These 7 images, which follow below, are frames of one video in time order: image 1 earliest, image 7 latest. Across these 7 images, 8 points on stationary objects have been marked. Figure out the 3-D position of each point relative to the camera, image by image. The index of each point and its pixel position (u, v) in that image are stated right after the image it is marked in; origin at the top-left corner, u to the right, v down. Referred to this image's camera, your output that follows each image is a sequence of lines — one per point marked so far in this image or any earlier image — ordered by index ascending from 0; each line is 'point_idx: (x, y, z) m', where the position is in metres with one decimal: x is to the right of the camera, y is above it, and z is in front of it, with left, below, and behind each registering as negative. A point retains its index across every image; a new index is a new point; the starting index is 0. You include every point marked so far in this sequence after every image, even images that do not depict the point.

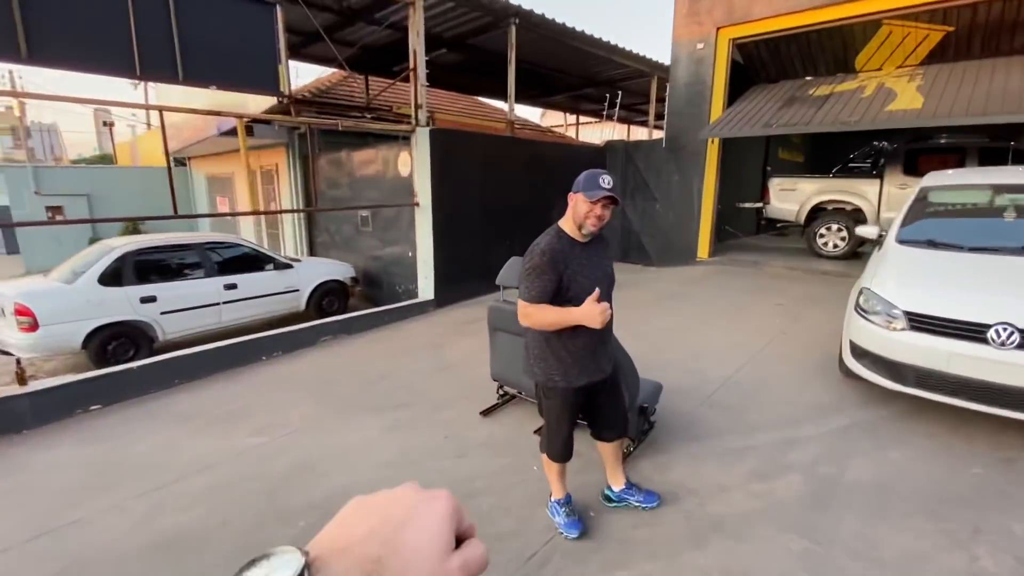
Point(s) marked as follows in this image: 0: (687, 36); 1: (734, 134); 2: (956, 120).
0: (+3.4, +4.9, +9.2) m
1: (+3.8, +2.6, +8.2) m
2: (+5.8, +2.2, +6.3) m
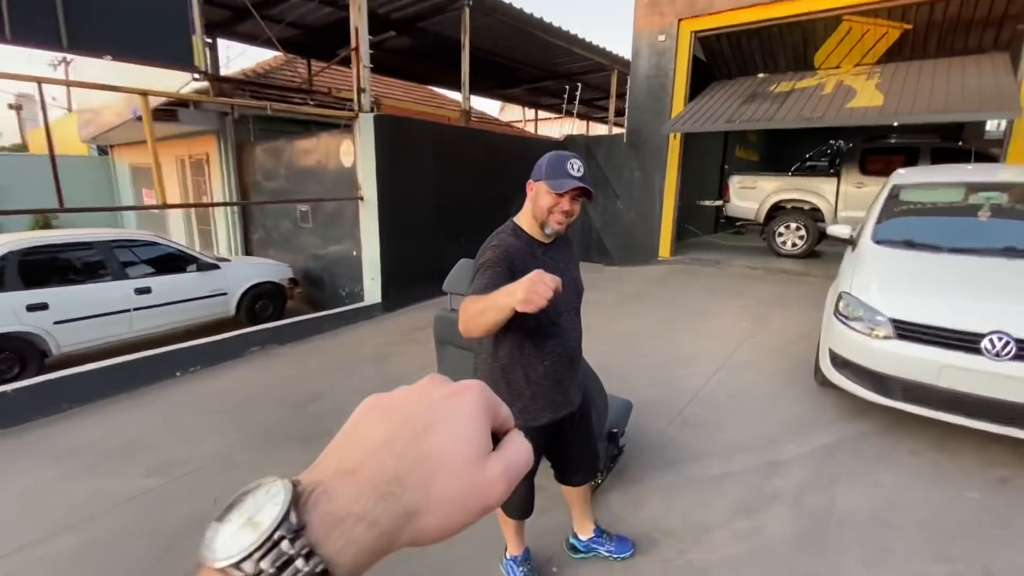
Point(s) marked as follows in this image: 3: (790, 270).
0: (+2.5, +4.9, +8.9) m
1: (+3.0, +2.6, +7.9) m
2: (+5.3, +2.2, +6.2) m
3: (+4.9, +0.3, +8.5) m
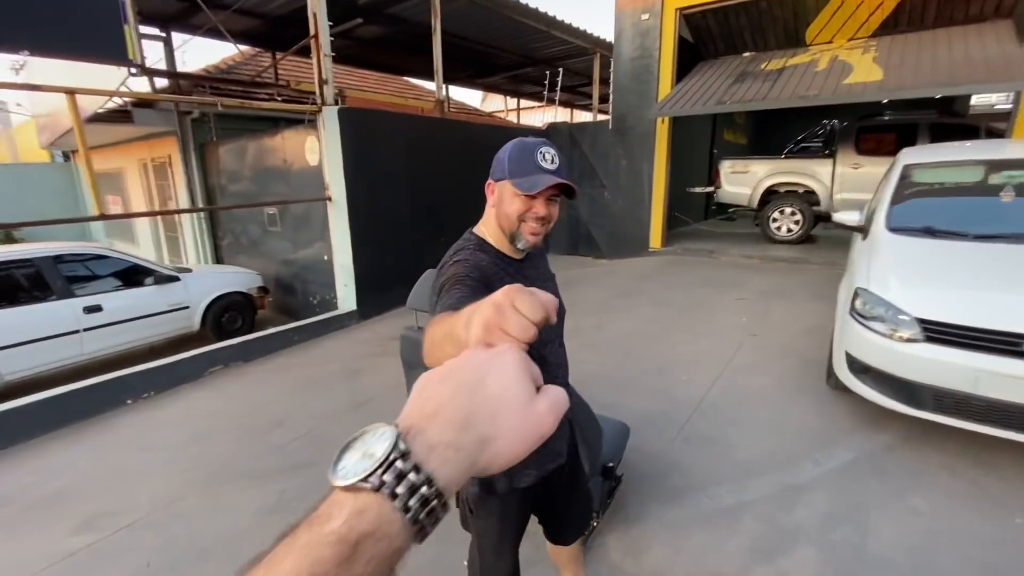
0: (+2.1, +5.0, +8.4) m
1: (+2.7, +2.7, +7.5) m
2: (+5.0, +2.4, +5.8) m
3: (+4.7, +0.5, +8.2) m
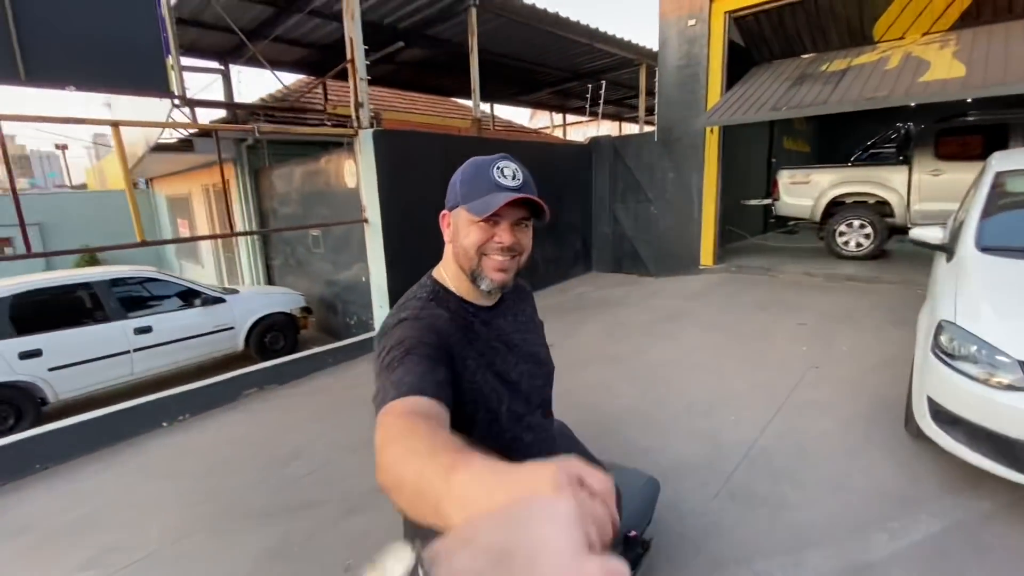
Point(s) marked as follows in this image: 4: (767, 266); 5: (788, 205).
0: (+2.7, +4.6, +8.0) m
1: (+3.3, +2.4, +7.0) m
2: (+5.3, +2.1, +5.1) m
3: (+5.3, +0.2, +7.4) m
4: (+4.3, +0.4, +8.0) m
5: (+5.1, +1.5, +8.9) m
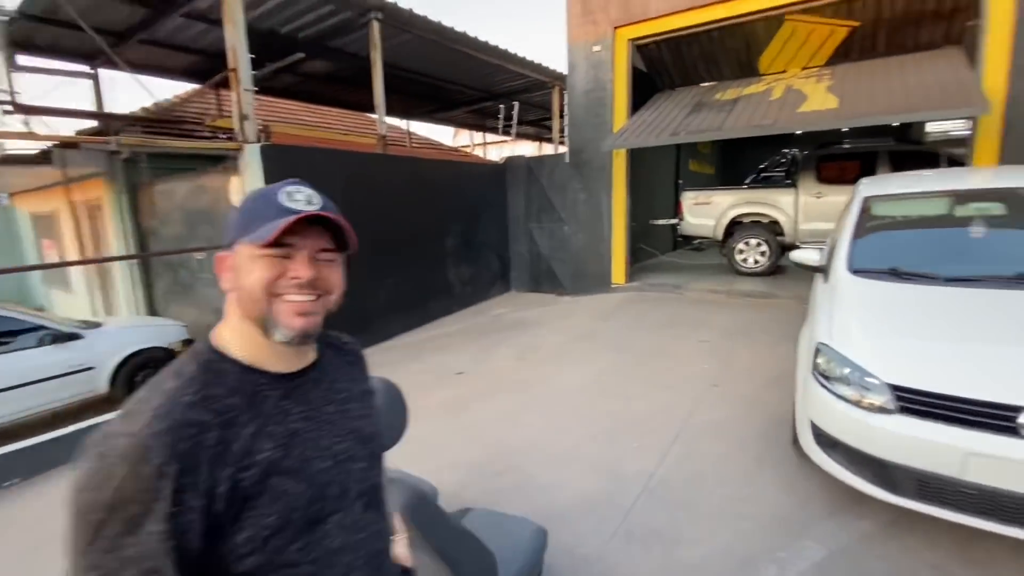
0: (+1.2, +4.3, +8.2) m
1: (+1.9, +2.2, +7.2) m
2: (+4.2, +2.0, +5.6) m
3: (+3.9, 0.0, +7.8) m
4: (+2.8, +0.1, +8.3) m
5: (+3.5, +1.2, +9.3) m
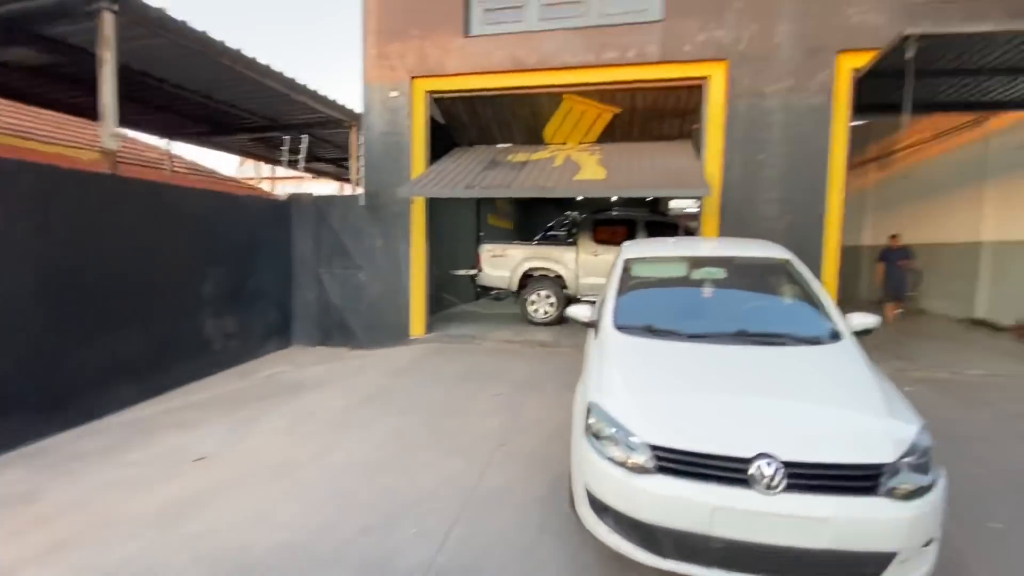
0: (-2.2, +3.4, +7.9) m
1: (-1.1, +1.4, +7.1) m
2: (+1.6, +1.3, +6.4) m
3: (+0.5, -0.9, +8.1) m
4: (-0.7, -0.8, +8.2) m
5: (-0.4, +0.3, +9.5) m
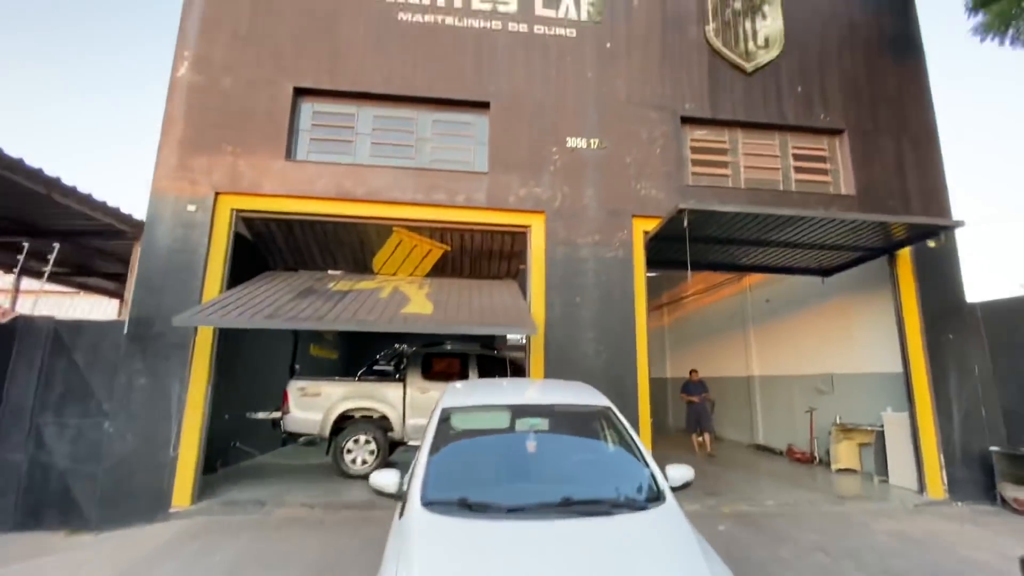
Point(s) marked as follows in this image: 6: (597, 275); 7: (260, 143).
0: (-4.9, +1.4, +6.9) m
1: (-3.5, -0.4, +5.9) m
2: (-0.7, -0.5, +6.1) m
3: (-2.2, -3.0, +6.8) m
4: (-3.4, -2.9, +6.5) m
5: (-3.6, -2.2, +8.0) m
6: (+1.3, +0.2, +7.4) m
7: (-3.8, +2.2, +7.2) m
